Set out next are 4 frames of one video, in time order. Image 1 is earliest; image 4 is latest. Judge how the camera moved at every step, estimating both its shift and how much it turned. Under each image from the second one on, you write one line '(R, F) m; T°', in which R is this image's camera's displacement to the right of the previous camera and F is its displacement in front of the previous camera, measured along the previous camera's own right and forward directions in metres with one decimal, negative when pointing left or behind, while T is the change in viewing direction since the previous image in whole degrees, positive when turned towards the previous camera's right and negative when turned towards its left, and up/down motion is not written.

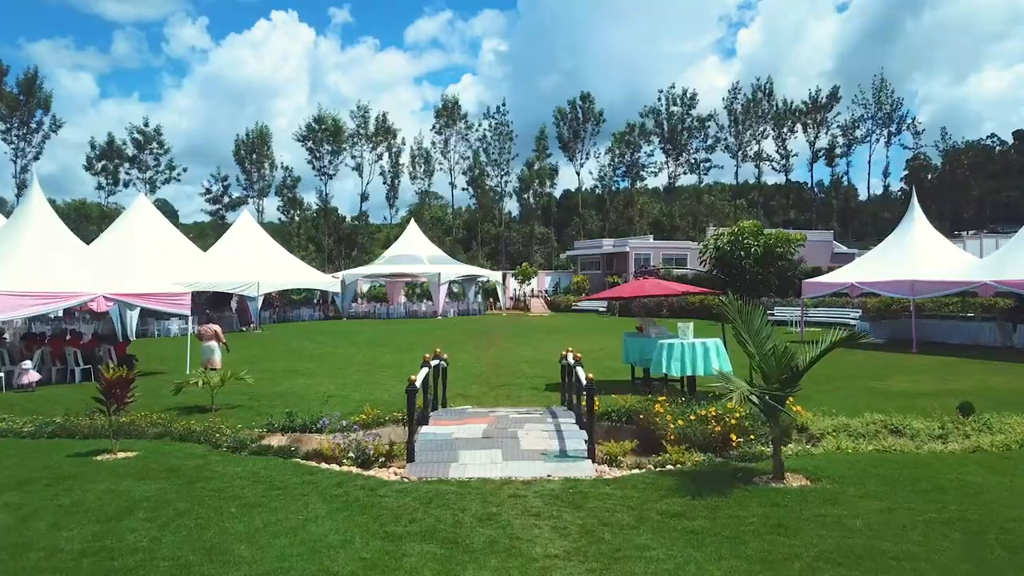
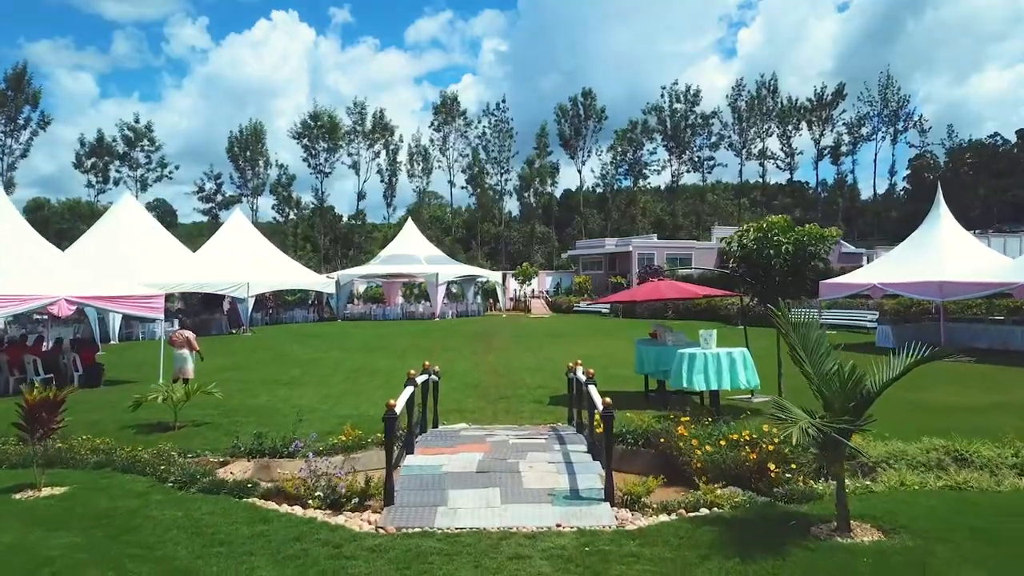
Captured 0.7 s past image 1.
(0.0, +1.1) m; 0°
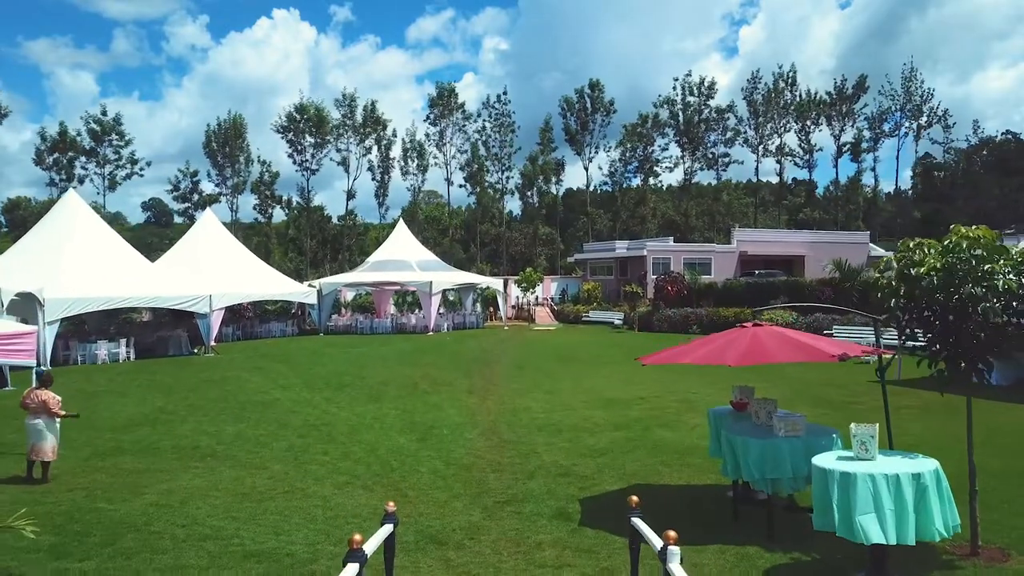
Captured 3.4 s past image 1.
(-0.1, +3.8) m; 0°
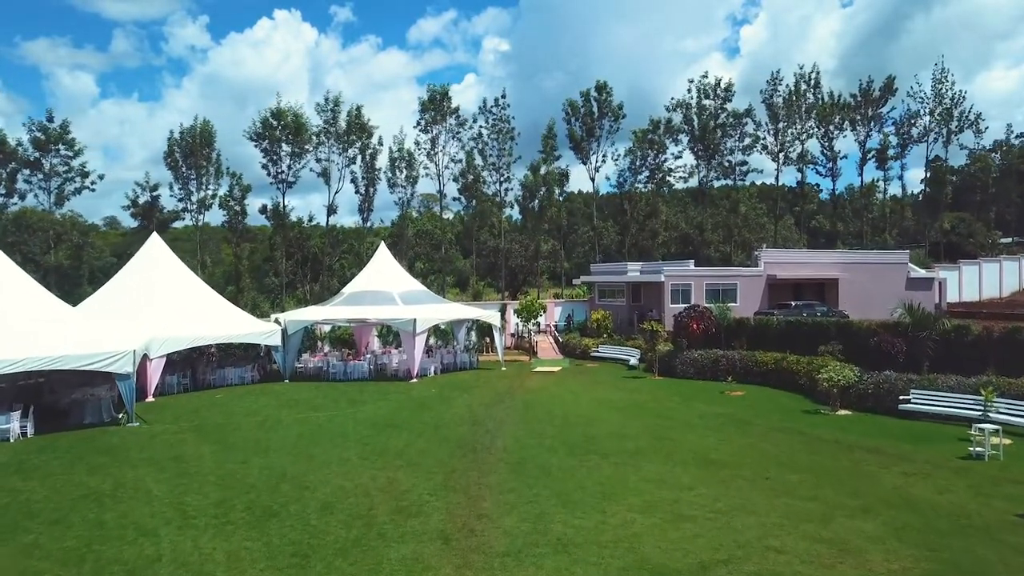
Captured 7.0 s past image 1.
(+0.1, +4.8) m; 0°
